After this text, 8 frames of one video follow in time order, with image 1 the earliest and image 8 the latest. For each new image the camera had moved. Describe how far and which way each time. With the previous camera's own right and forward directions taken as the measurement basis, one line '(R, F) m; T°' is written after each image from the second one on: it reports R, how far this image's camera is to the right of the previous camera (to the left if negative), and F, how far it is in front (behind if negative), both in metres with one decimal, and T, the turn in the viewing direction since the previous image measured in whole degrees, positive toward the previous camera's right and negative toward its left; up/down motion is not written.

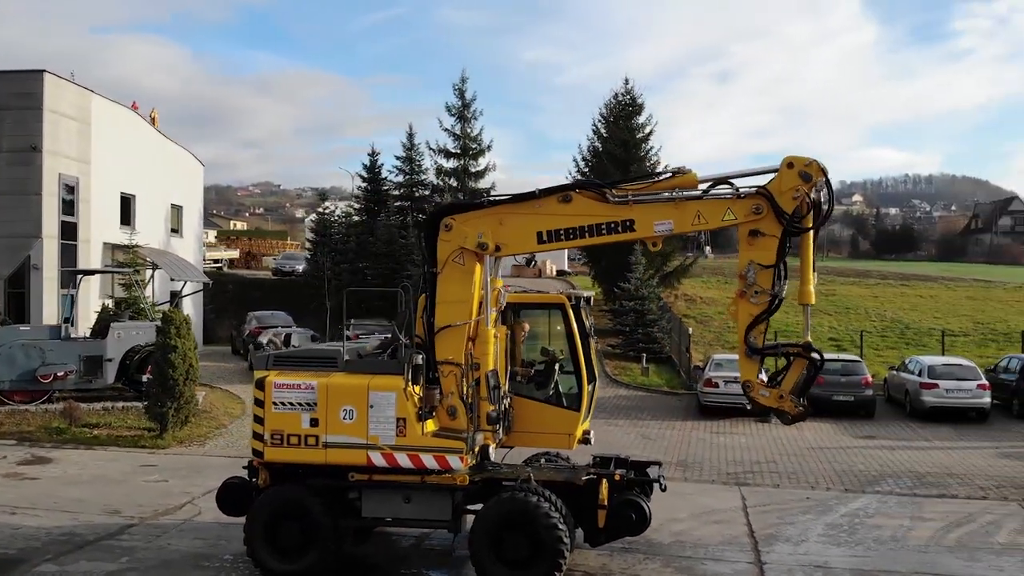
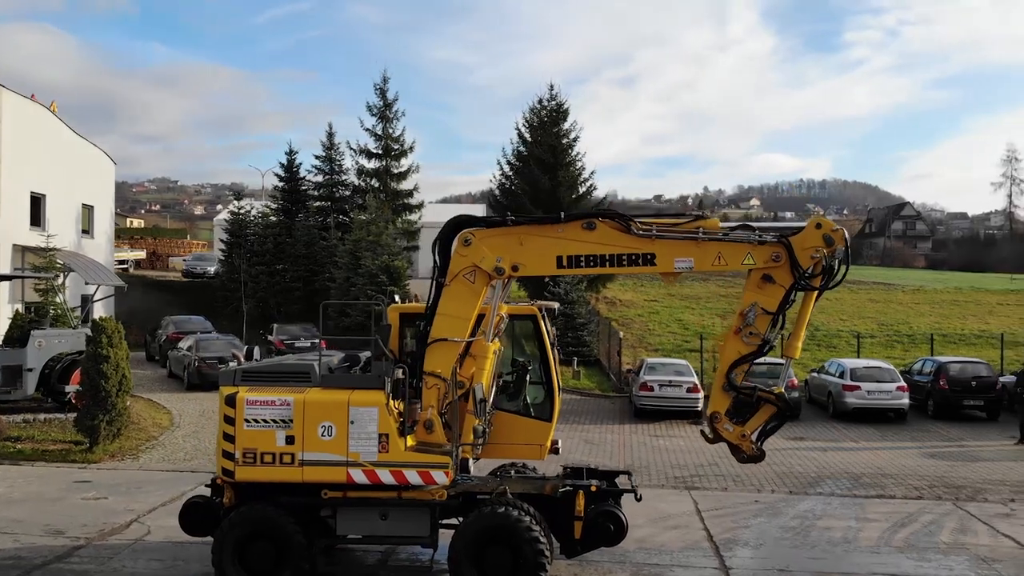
(-0.7, +0.1) m; +6°
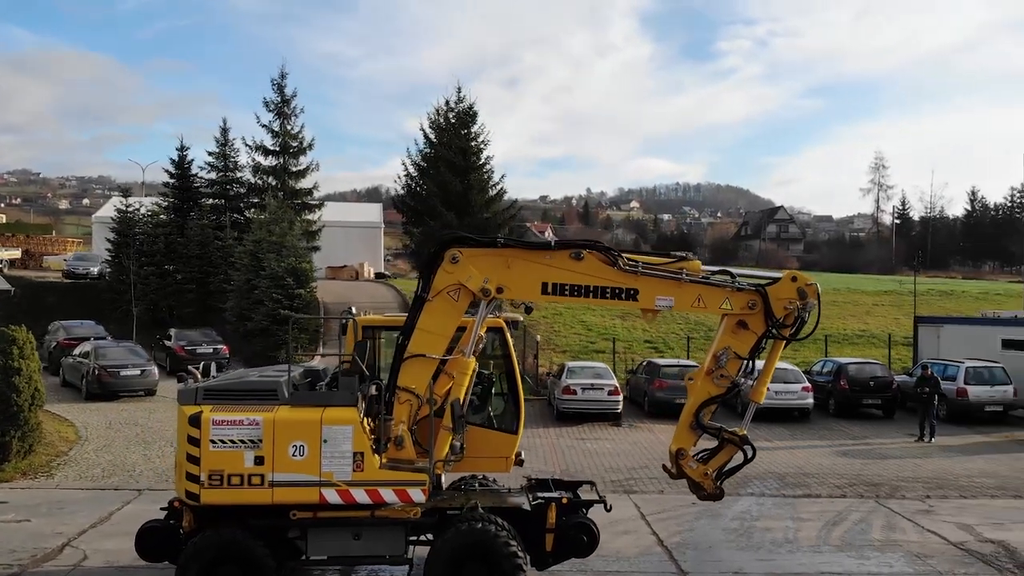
(-0.9, +0.1) m; +8°
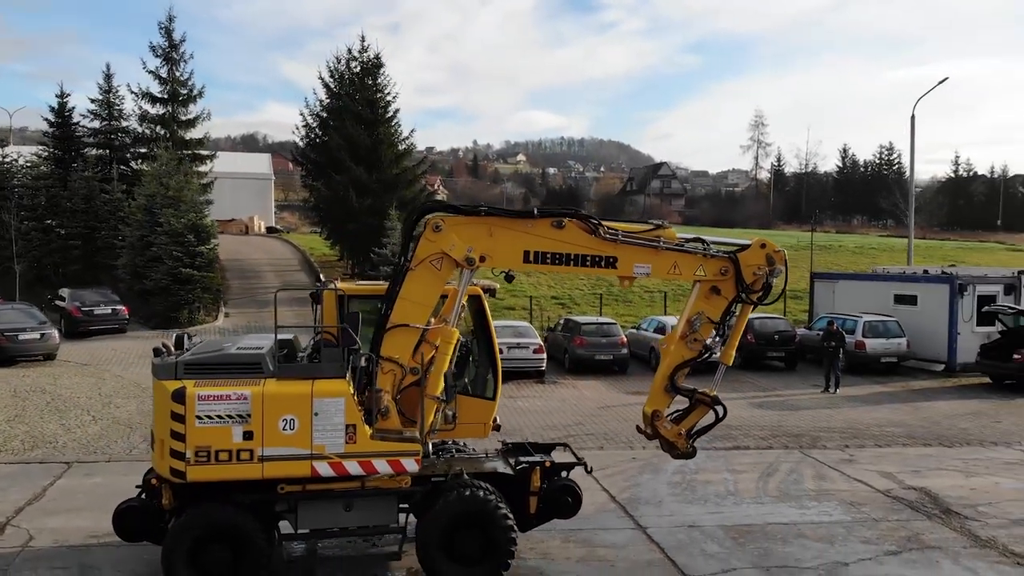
(-0.9, +0.1) m; +8°
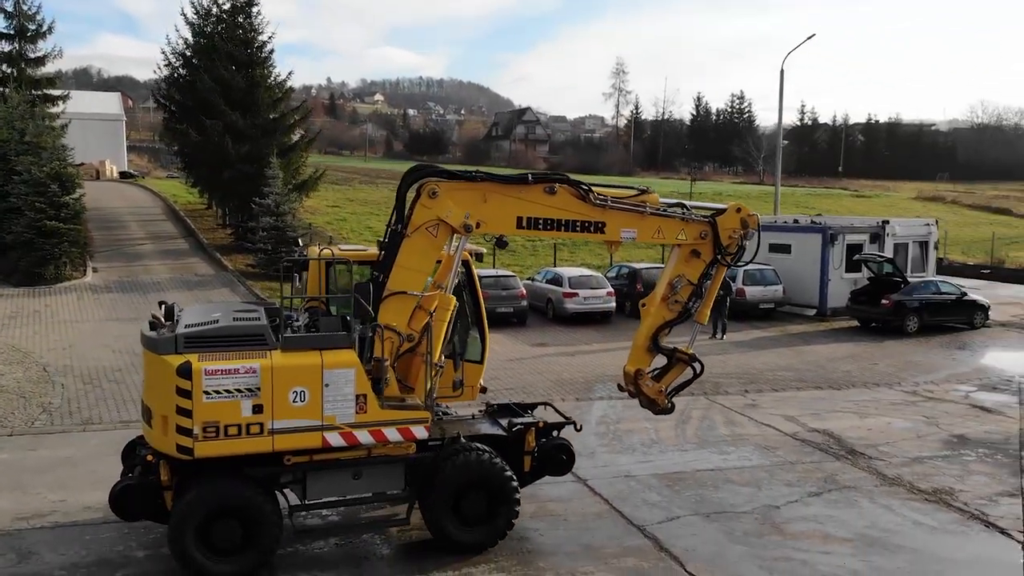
(-1.0, 0.0) m; +9°
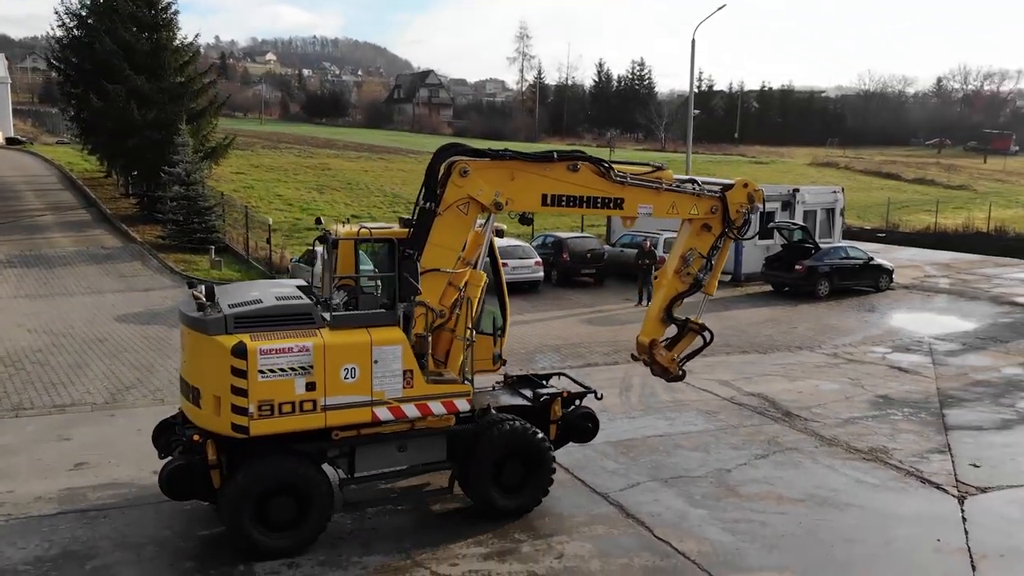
(-0.7, -0.1) m; +7°
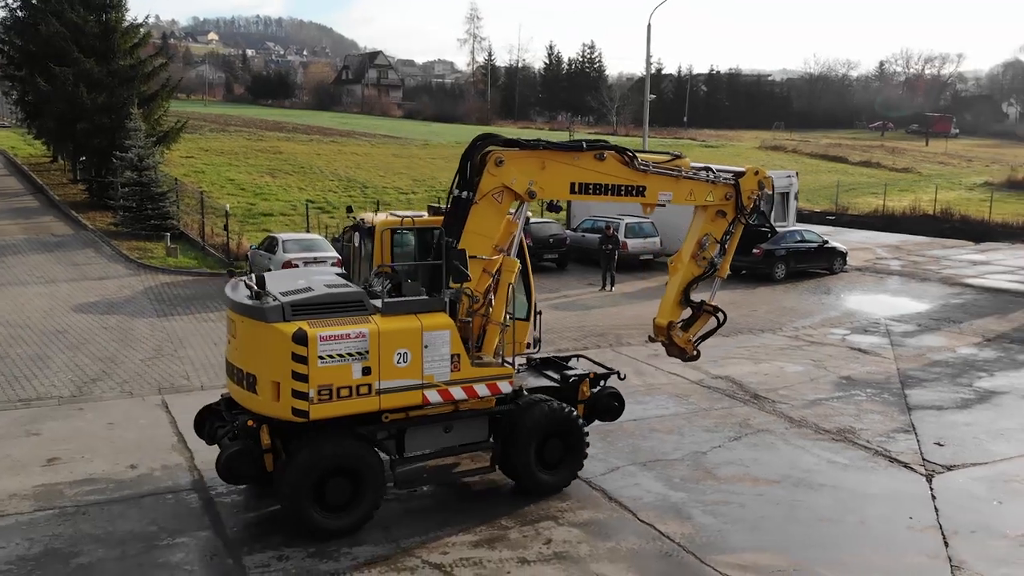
(-0.4, -0.1) m; +3°
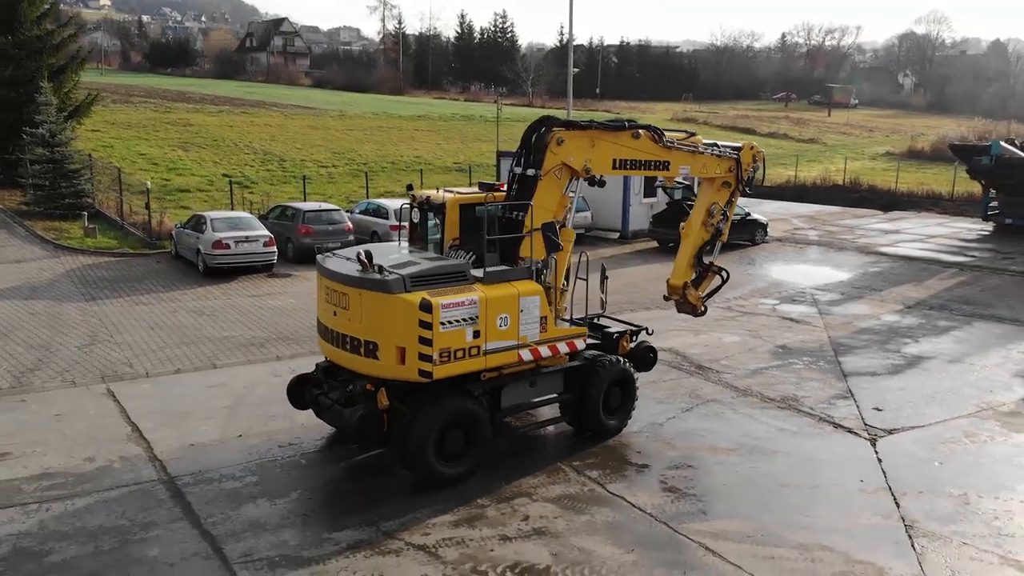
(-0.6, -0.1) m; +6°
